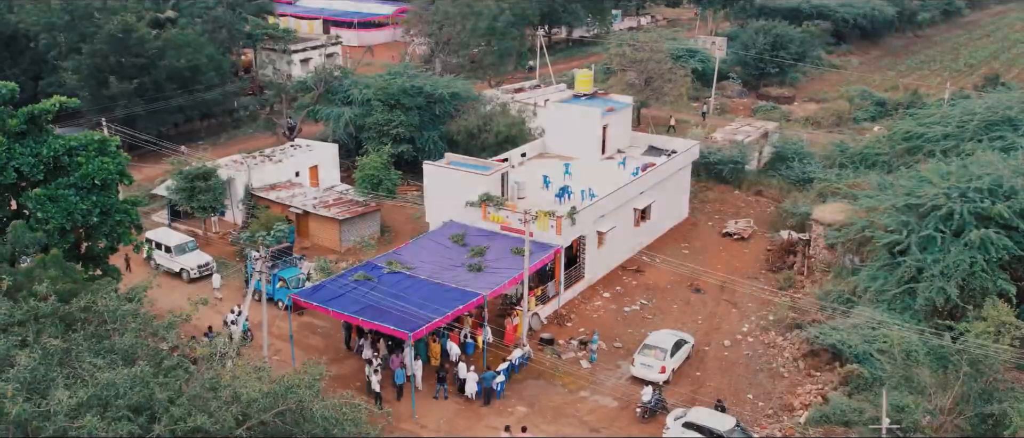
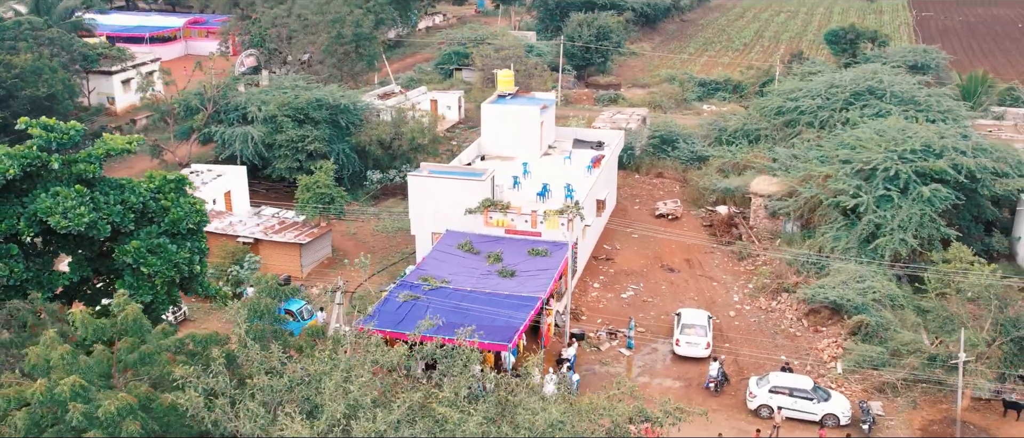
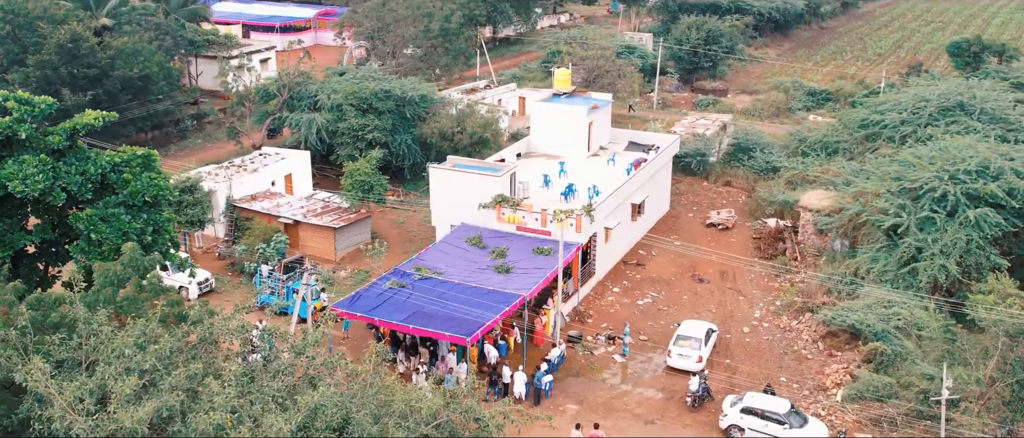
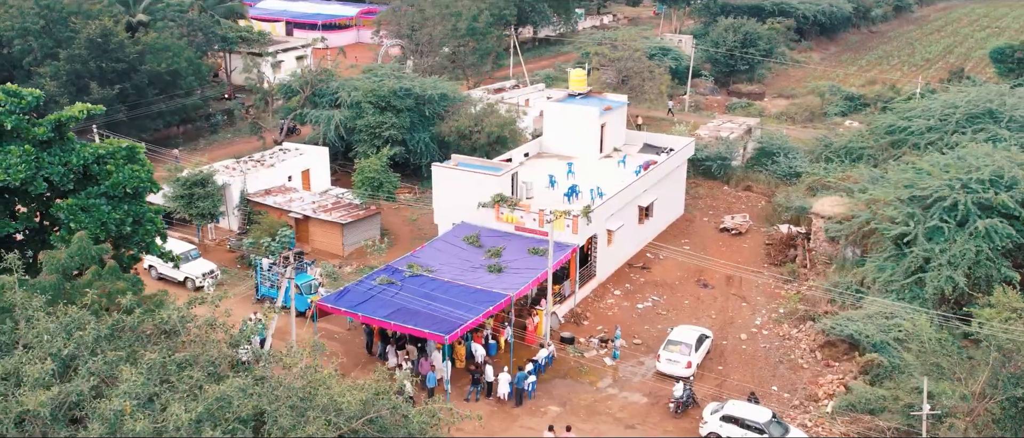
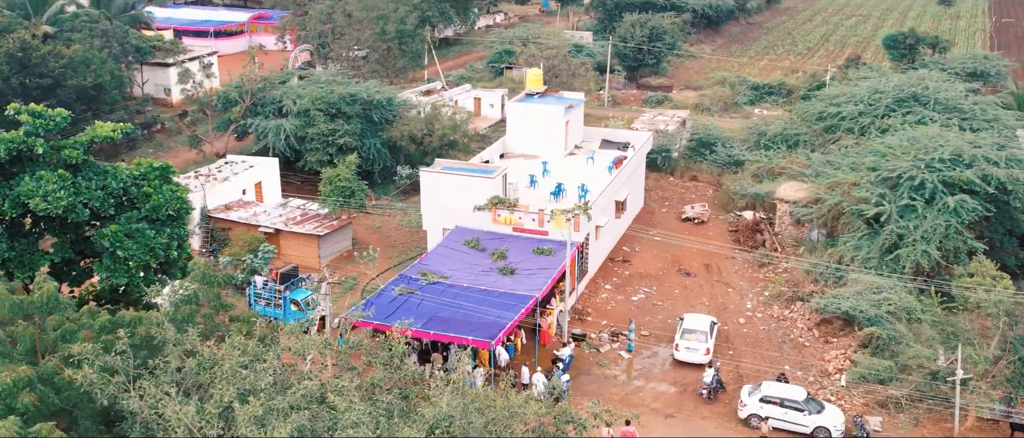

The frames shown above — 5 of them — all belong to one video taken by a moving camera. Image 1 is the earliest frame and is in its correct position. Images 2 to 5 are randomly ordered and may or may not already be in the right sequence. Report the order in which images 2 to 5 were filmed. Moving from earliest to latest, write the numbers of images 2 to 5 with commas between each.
4, 3, 5, 2
